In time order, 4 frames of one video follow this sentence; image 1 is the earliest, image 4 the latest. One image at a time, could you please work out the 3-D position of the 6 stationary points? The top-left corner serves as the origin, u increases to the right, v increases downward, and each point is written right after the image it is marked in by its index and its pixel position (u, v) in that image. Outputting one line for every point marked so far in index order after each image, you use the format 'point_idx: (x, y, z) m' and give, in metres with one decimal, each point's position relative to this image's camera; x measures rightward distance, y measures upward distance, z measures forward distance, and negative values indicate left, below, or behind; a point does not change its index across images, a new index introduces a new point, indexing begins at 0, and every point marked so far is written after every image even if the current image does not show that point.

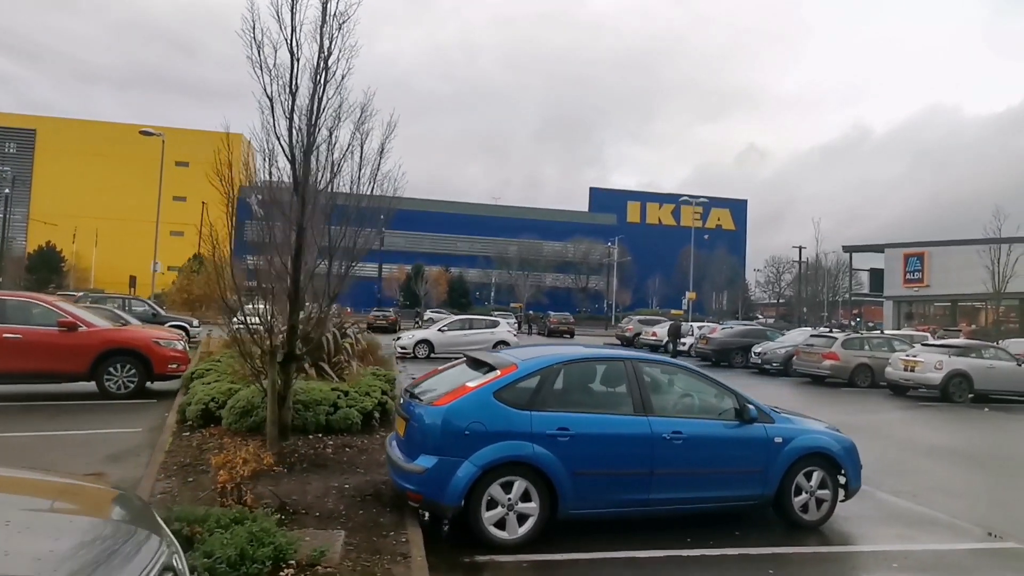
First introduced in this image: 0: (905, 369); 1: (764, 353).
0: (+9.5, -1.9, +15.3) m
1: (+8.0, -2.1, +20.2) m
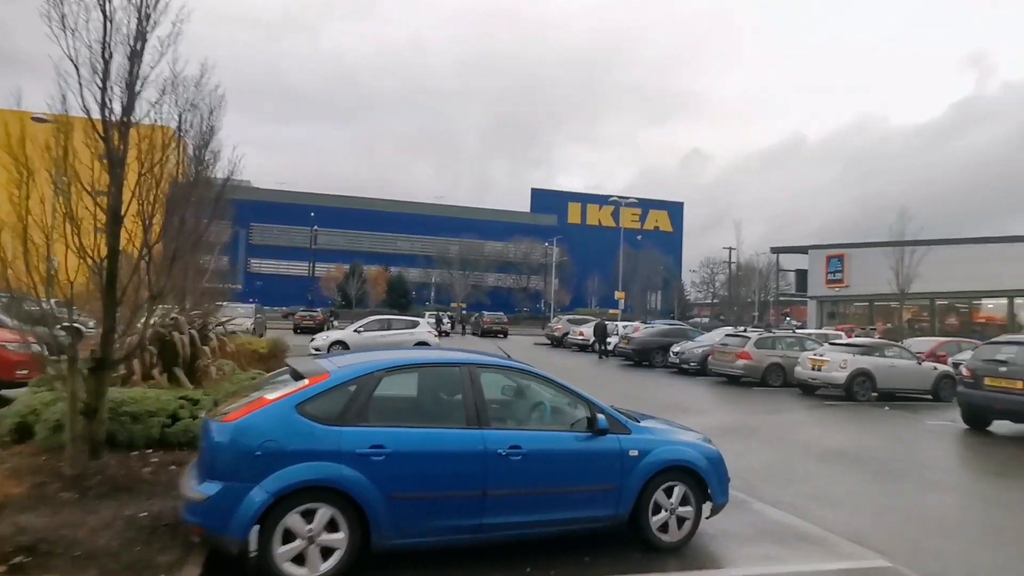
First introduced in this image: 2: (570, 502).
0: (+7.3, -1.9, +15.2) m
1: (+5.4, -2.0, +20.0) m
2: (+0.4, -1.6, +4.7) m
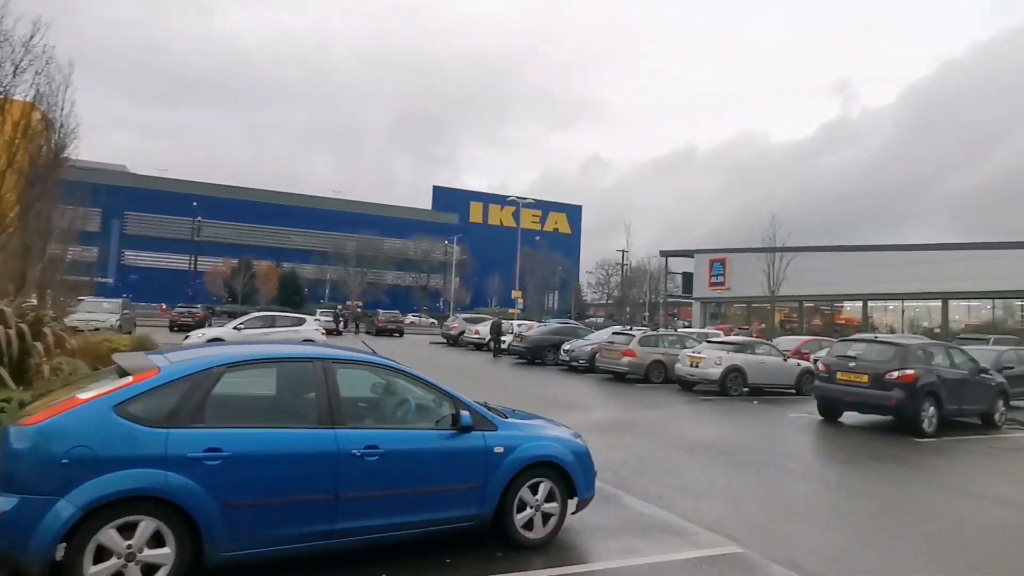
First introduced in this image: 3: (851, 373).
0: (+4.6, -1.9, +16.0) m
1: (+1.9, -2.0, +20.4) m
2: (-0.6, -1.5, +4.5) m
3: (+6.2, -1.5, +11.5) m
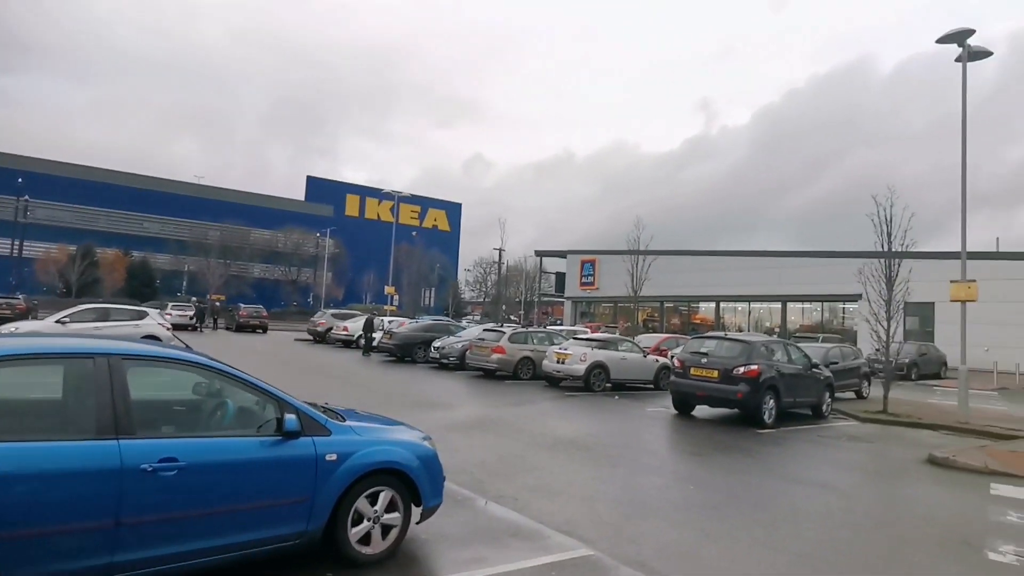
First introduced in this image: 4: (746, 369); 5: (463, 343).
0: (+1.2, -1.9, +16.1) m
1: (-2.2, -1.9, +20.0) m
2: (-1.6, -1.4, +3.9) m
3: (+3.7, -1.5, +12.1) m
4: (+4.3, -1.5, +11.6) m
5: (-1.6, -1.8, +19.9) m
